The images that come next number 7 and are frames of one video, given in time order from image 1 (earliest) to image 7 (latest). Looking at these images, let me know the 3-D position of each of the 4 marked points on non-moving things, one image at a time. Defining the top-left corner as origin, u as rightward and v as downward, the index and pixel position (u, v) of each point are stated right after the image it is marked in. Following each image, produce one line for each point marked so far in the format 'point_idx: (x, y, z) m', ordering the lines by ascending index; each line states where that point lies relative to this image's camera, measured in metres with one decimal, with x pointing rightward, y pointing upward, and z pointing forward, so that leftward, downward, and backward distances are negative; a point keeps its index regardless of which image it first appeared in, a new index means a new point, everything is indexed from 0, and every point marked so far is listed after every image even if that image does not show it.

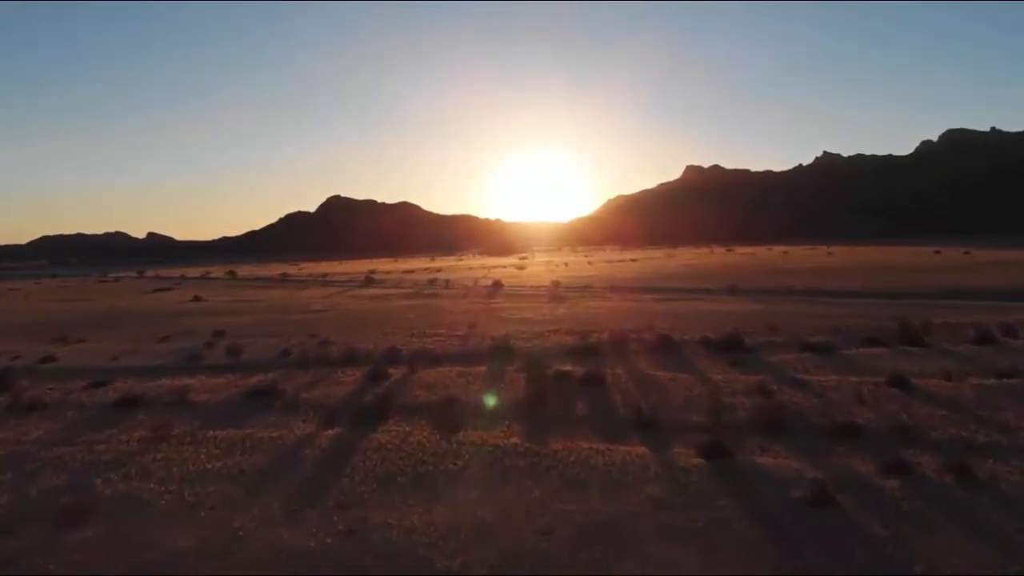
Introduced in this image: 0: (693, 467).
0: (+2.6, -2.6, +19.7) m
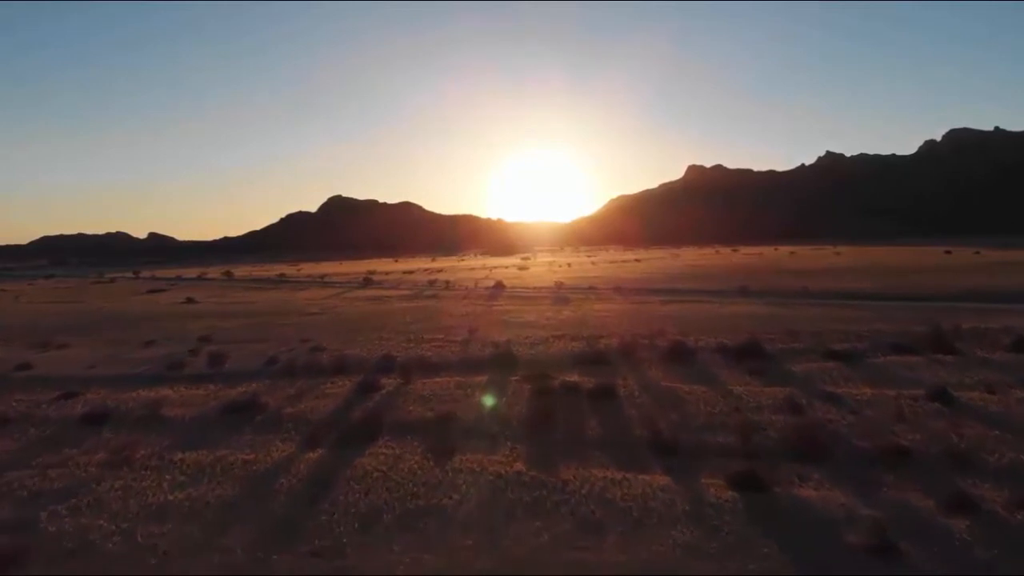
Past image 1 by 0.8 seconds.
0: (+2.6, -2.6, +17.1) m
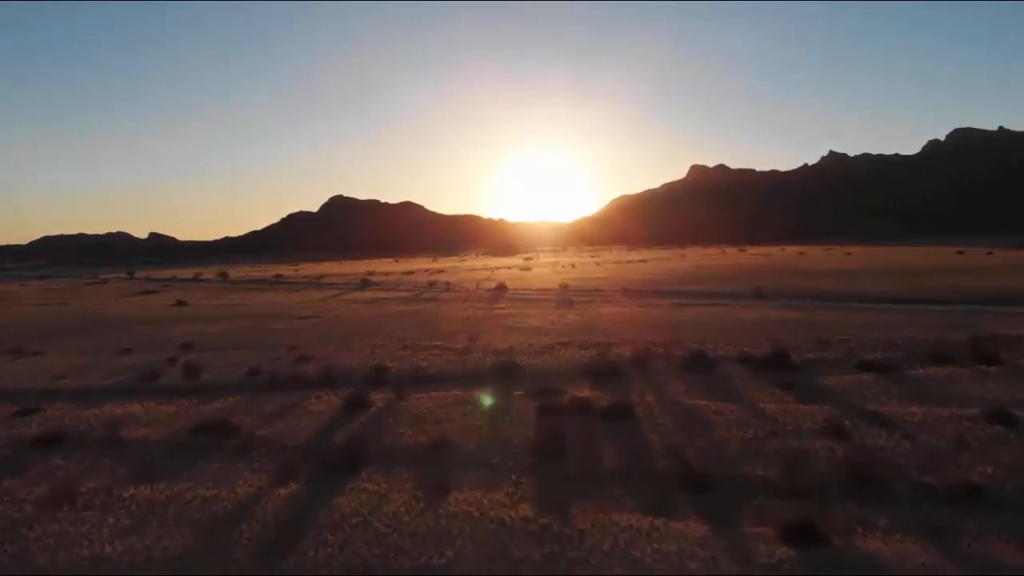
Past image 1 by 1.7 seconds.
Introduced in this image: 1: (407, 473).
0: (+2.7, -2.8, +13.9) m
1: (-1.5, -2.6, +19.5) m
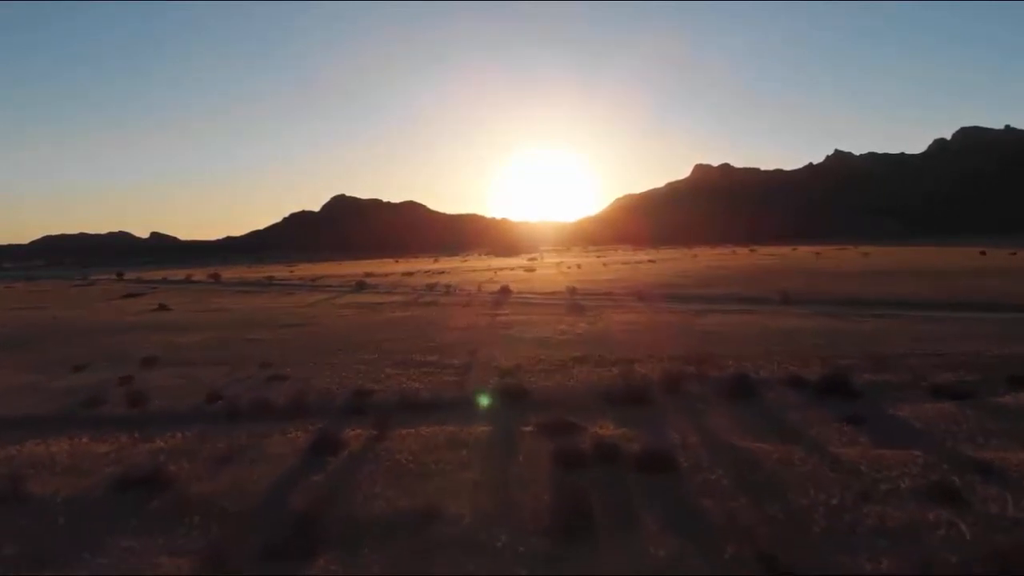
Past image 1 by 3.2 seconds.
0: (+2.8, -3.0, +8.6) m
1: (-1.4, -2.8, +14.1) m
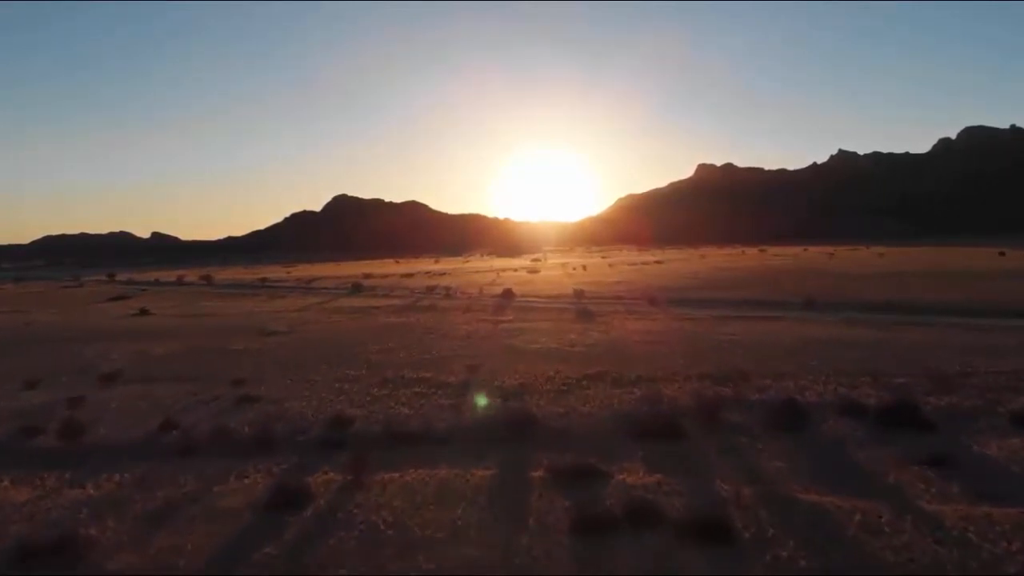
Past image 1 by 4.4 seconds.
0: (+2.9, -3.1, +4.2) m
1: (-1.3, -3.0, +9.8) m
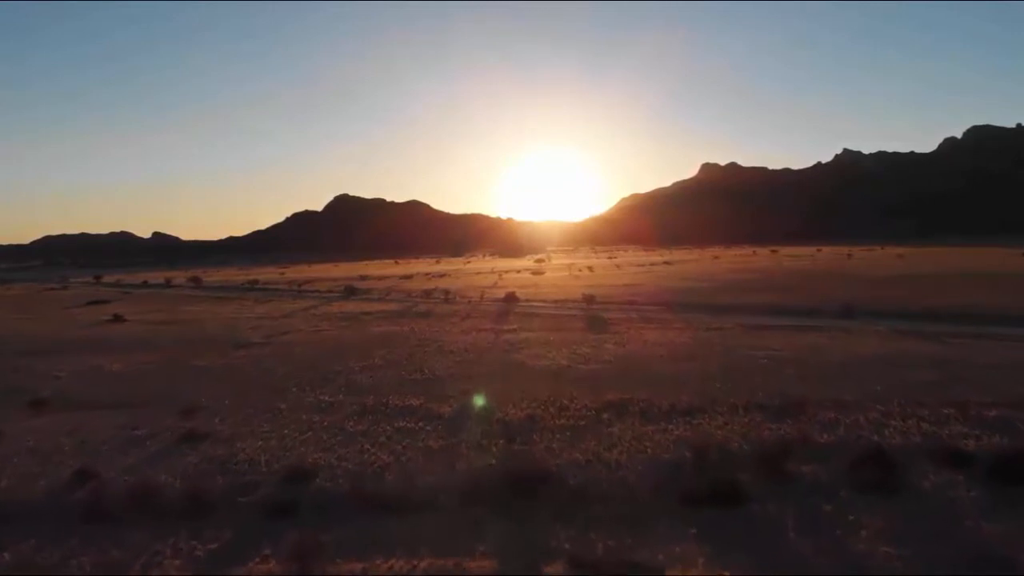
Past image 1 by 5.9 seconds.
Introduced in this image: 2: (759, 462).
0: (+2.9, -3.3, -1.2) m
1: (-1.2, -3.2, +4.4) m
2: (+3.4, -2.4, +19.4) m
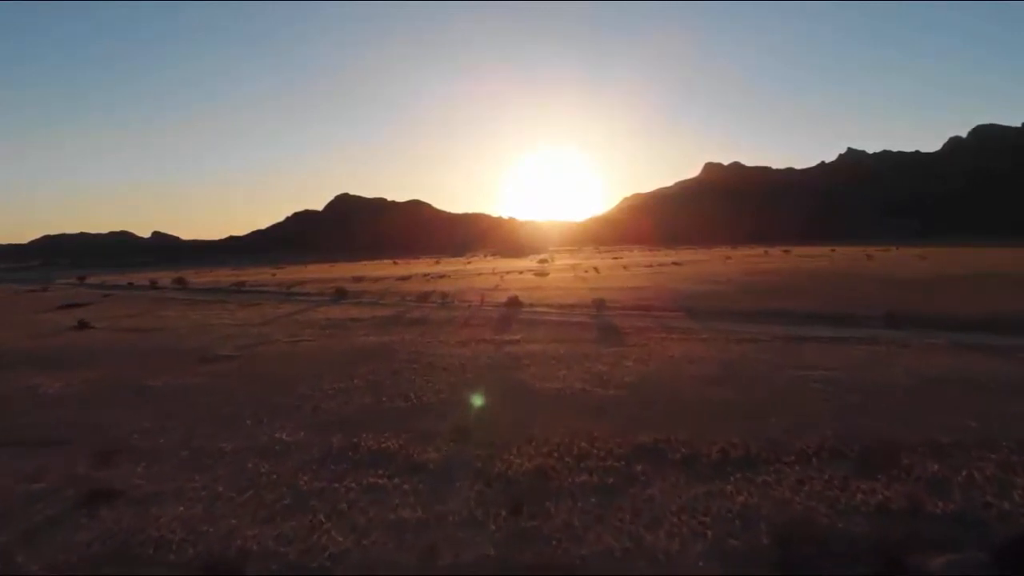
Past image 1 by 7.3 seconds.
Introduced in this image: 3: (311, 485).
0: (+3.0, -3.5, -6.8) m
1: (-1.2, -3.4, -1.2) m
2: (+3.5, -2.6, +13.8) m
3: (-2.6, -2.6, +17.6) m
